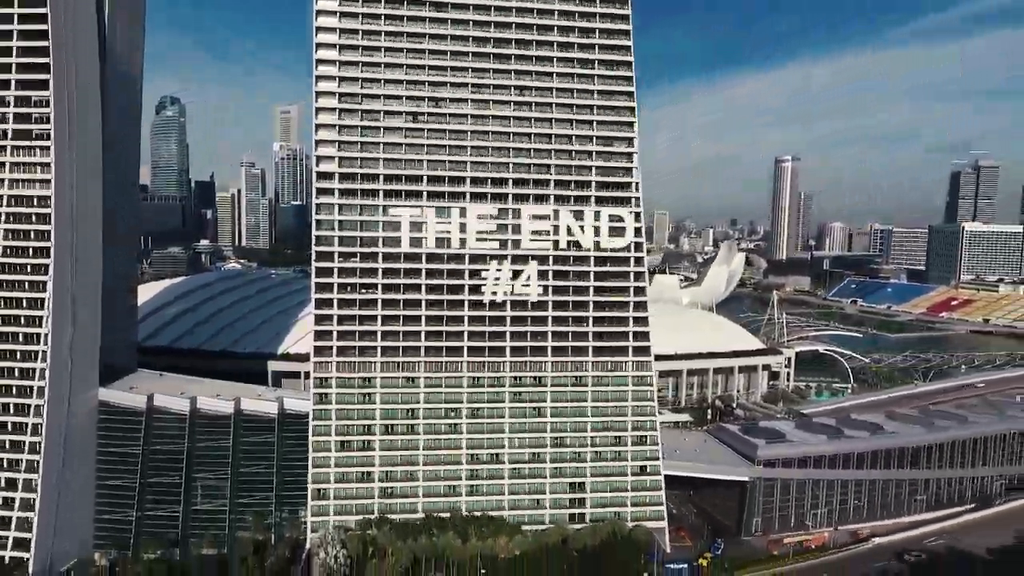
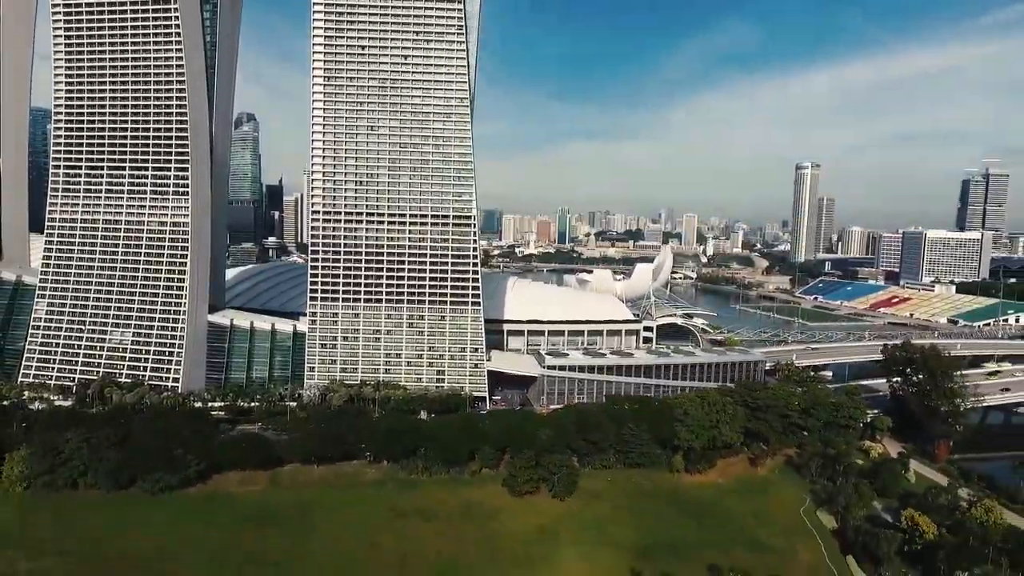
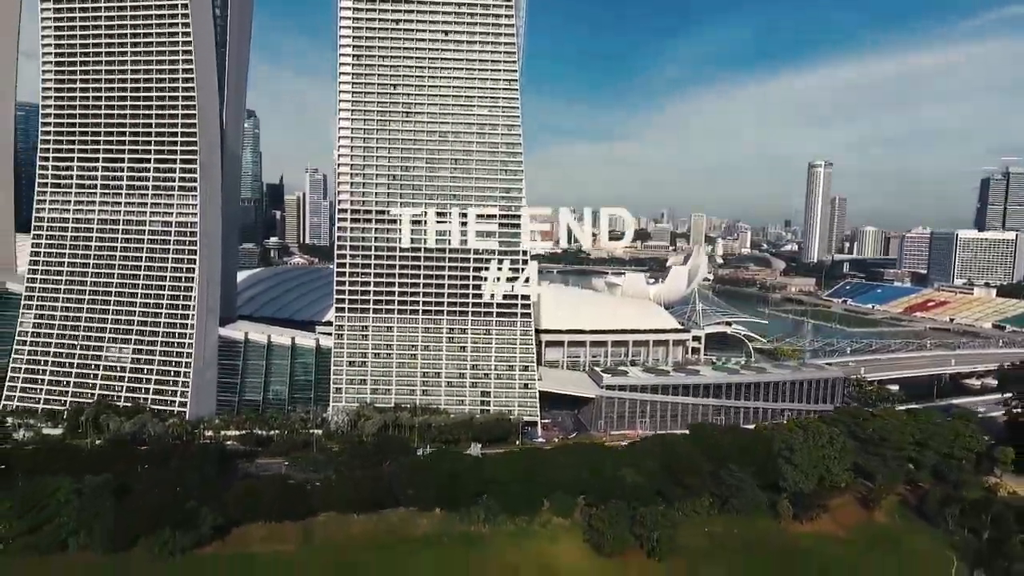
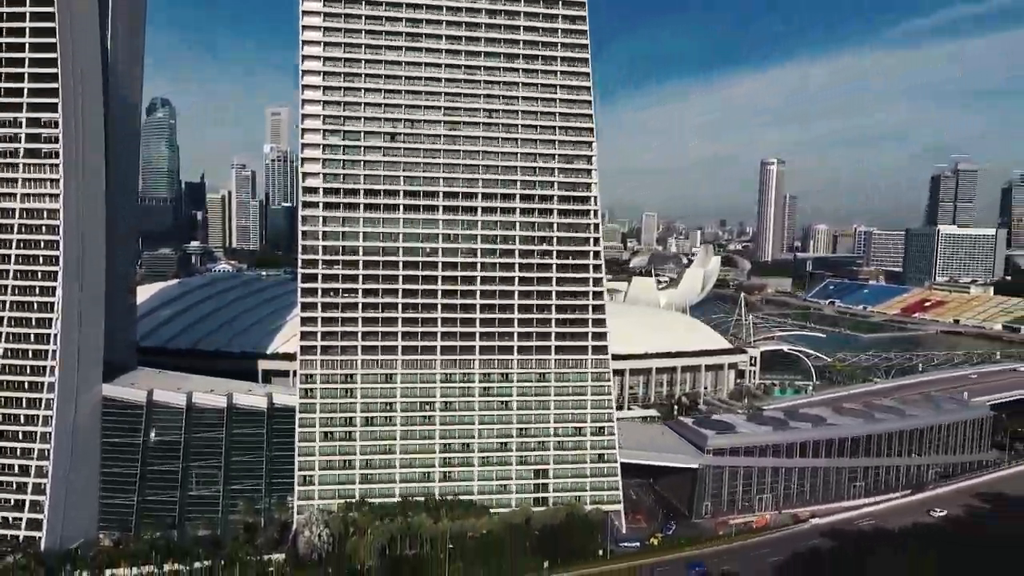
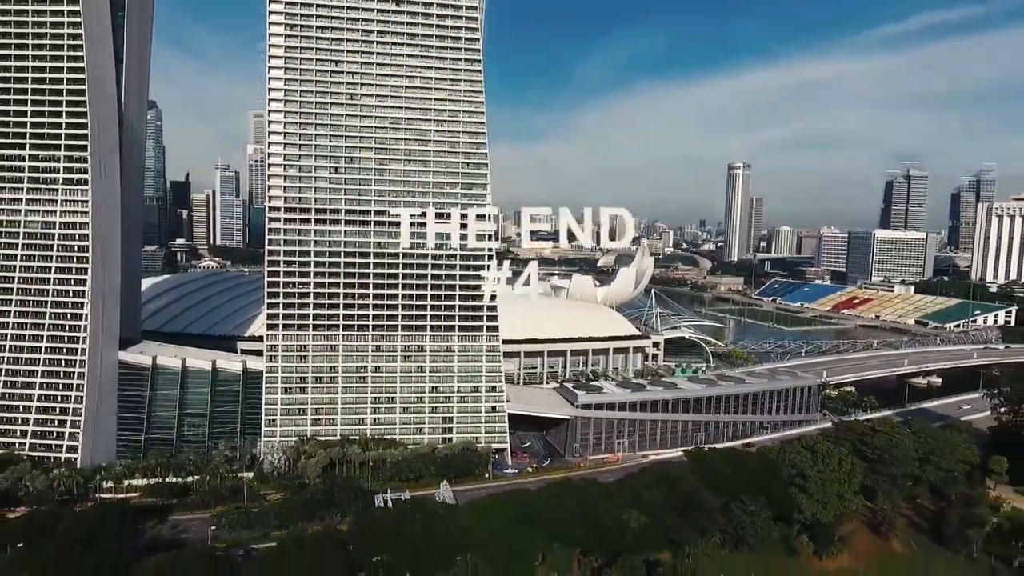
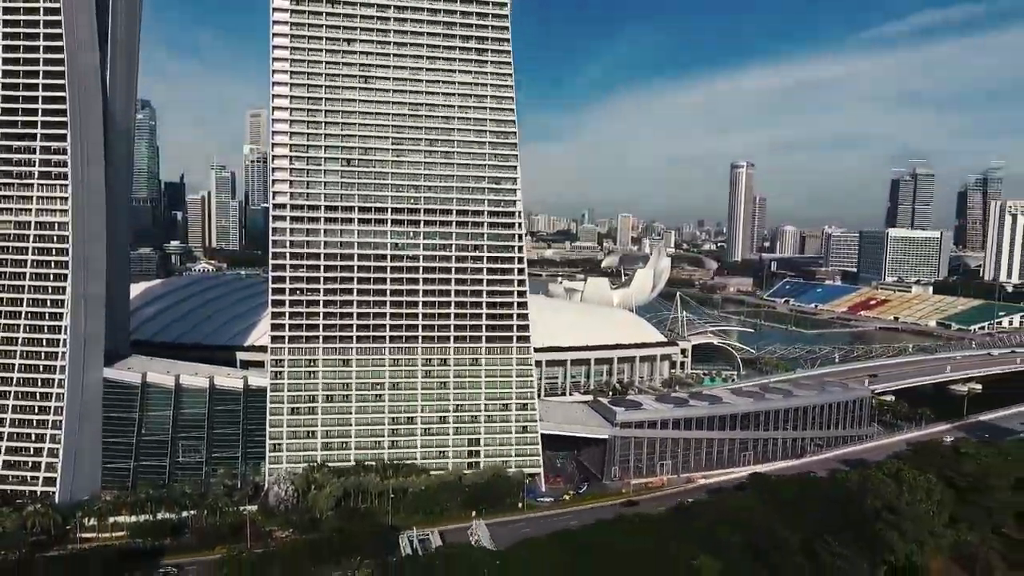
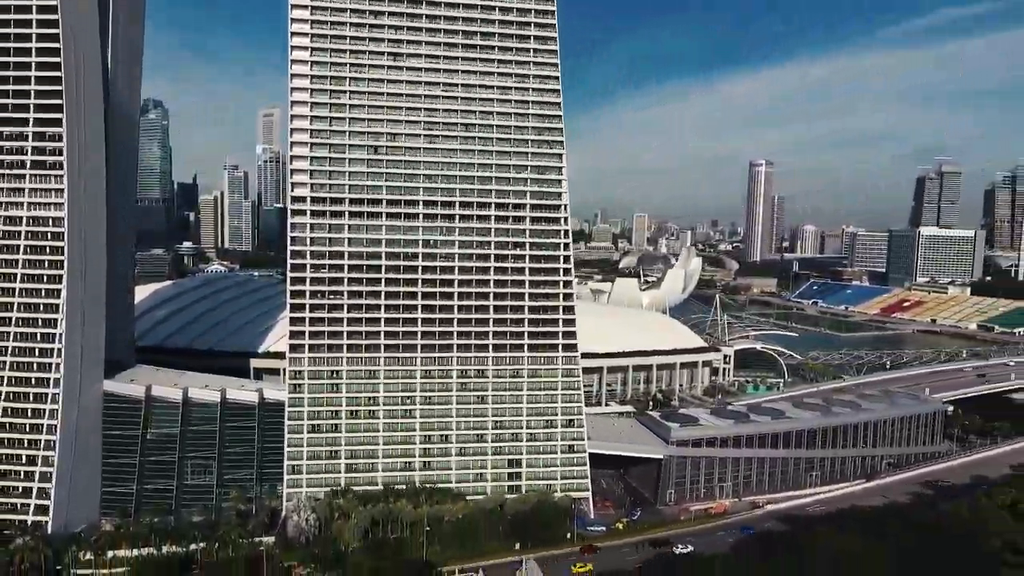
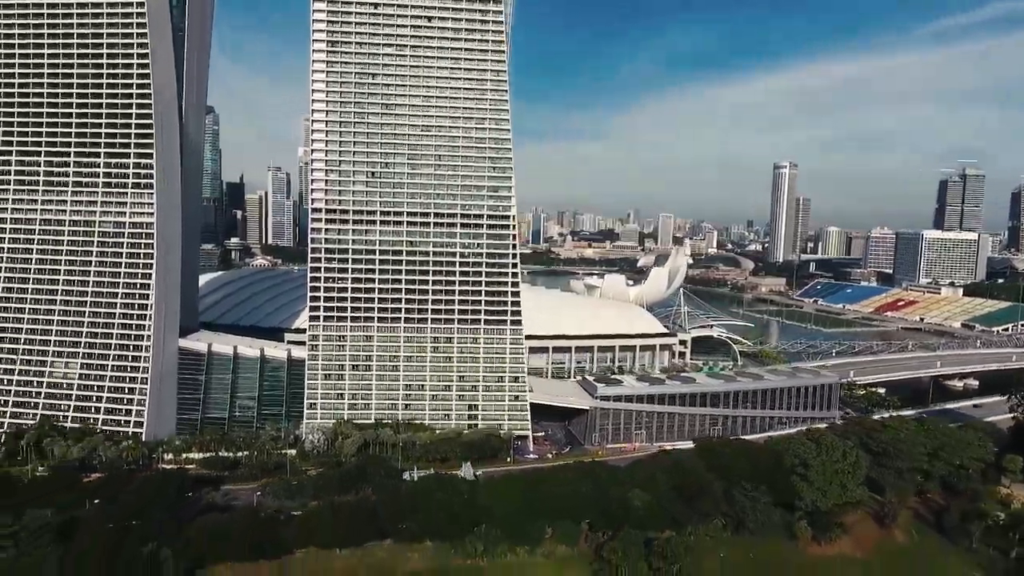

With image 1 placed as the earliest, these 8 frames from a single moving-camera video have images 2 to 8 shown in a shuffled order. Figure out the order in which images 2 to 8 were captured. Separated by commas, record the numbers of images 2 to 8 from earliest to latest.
4, 7, 6, 5, 8, 3, 2
